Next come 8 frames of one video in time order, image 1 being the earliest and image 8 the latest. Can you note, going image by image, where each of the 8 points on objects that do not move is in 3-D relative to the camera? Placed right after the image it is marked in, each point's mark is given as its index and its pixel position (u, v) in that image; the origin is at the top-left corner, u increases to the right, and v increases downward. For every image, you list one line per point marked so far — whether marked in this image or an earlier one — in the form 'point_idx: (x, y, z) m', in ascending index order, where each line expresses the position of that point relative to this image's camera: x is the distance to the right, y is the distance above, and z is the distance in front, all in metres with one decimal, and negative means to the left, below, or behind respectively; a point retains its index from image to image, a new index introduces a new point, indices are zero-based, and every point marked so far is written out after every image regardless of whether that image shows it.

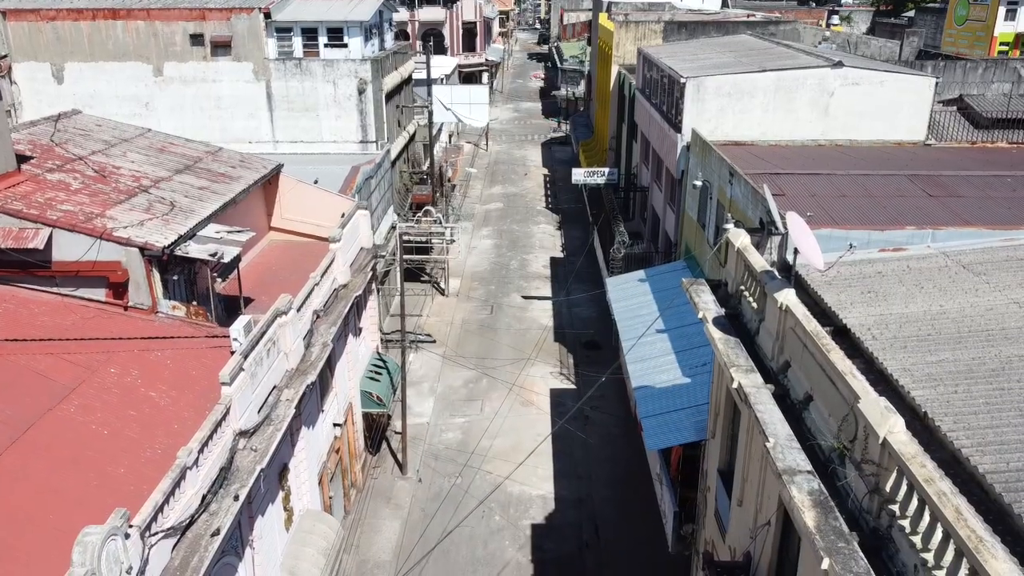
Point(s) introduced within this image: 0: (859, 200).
0: (+6.3, +1.6, +15.3) m
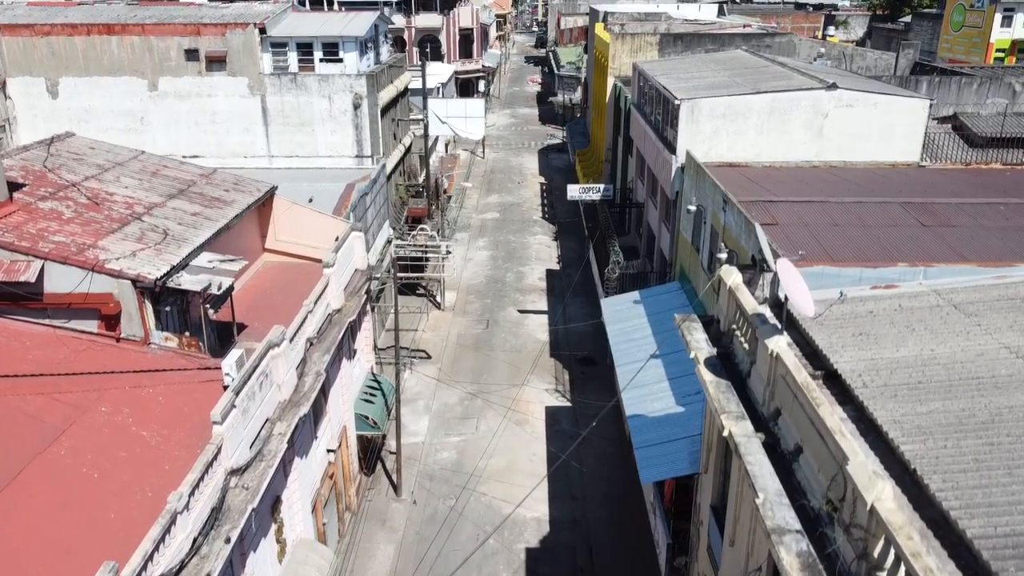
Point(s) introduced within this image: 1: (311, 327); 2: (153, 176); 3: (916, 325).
0: (+6.2, +1.1, +15.3) m
1: (-4.1, -0.8, +17.1) m
2: (-8.3, +2.6, +19.3) m
3: (+5.3, -0.5, +11.1) m
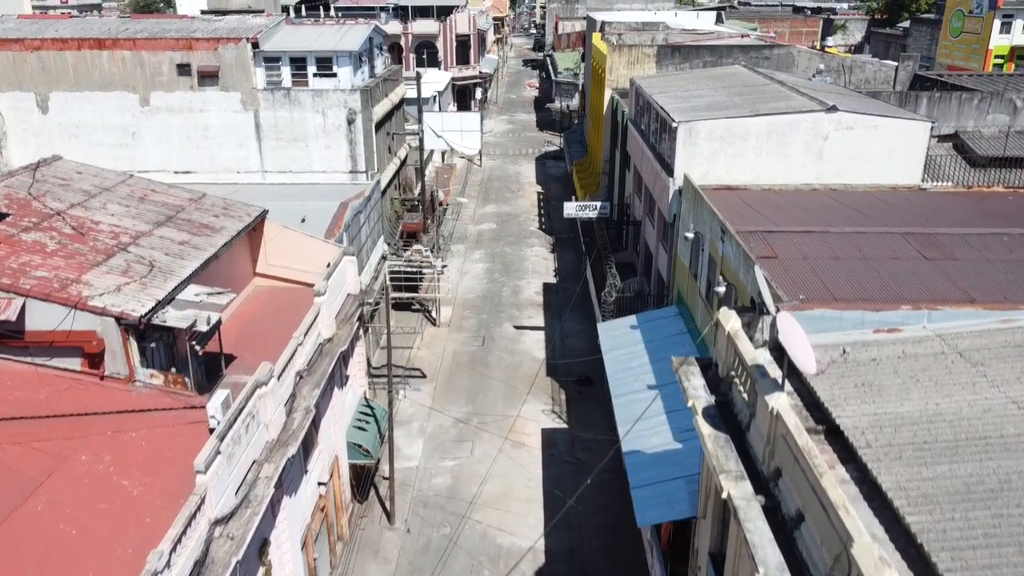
0: (+6.1, +0.4, +15.0) m
1: (-4.2, -1.4, +16.7) m
2: (-8.4, +2.0, +19.0) m
3: (+5.2, -1.1, +10.7) m
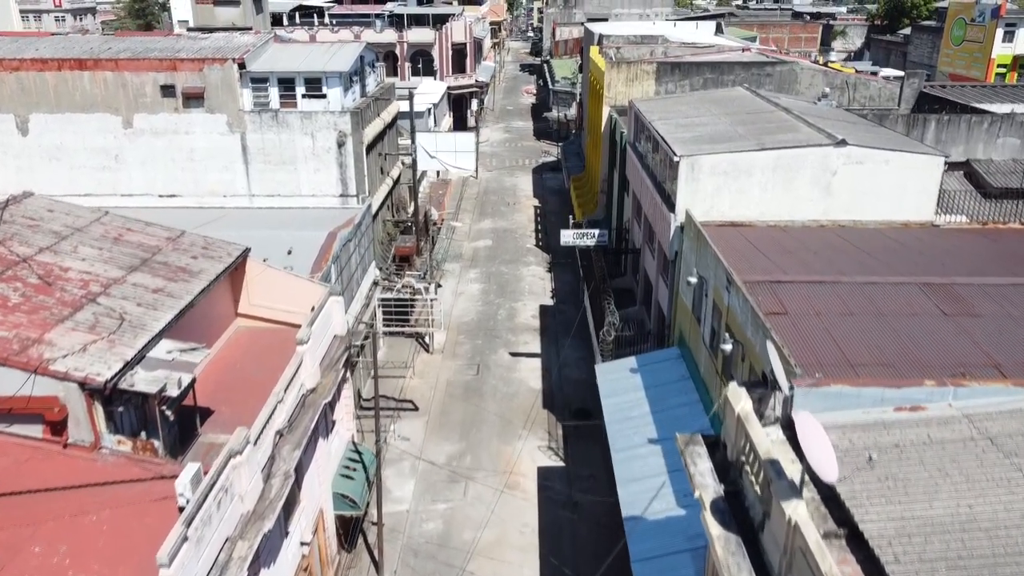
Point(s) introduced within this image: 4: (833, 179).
0: (+6.0, -0.5, +14.0) m
1: (-4.4, -2.4, +15.8) m
2: (-8.5, +1.0, +18.0) m
3: (+5.1, -2.1, +9.8) m
4: (+7.5, +2.6, +19.7) m
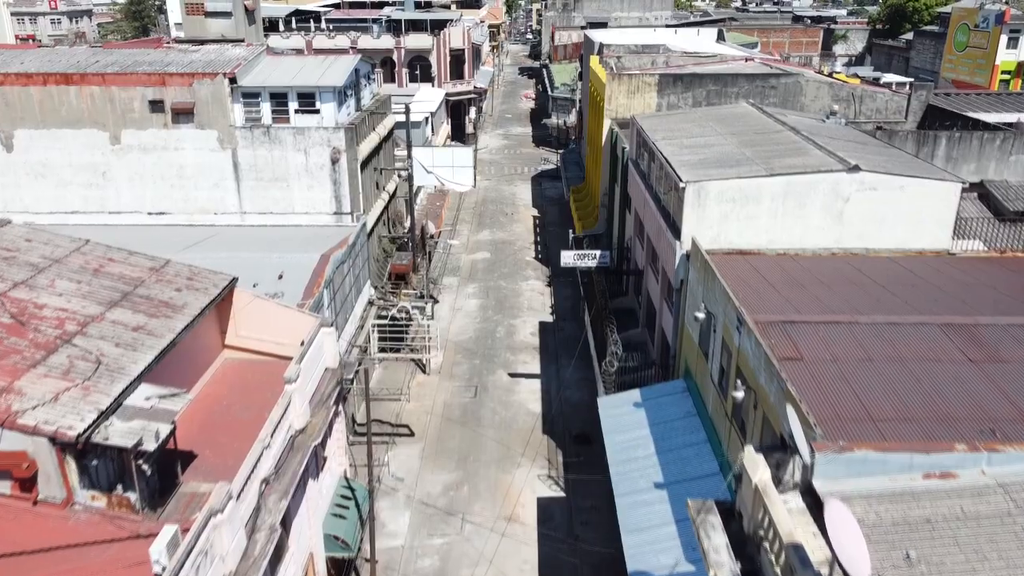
0: (+5.9, -1.2, +13.2) m
1: (-4.4, -3.1, +15.0) m
2: (-8.5, +0.3, +17.2) m
3: (+5.1, -2.8, +9.0) m
4: (+7.5, +1.8, +18.9) m
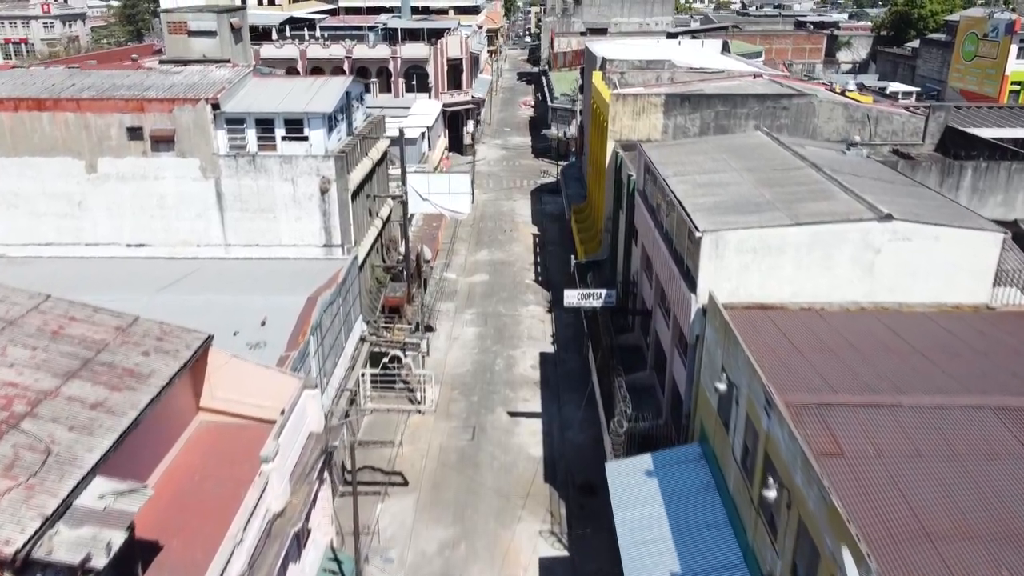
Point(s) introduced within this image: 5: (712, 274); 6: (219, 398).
0: (+6.0, -2.5, +11.7) m
1: (-4.4, -4.4, +13.4) m
2: (-8.5, -0.9, +15.6) m
3: (+5.1, -4.0, +7.4) m
4: (+7.5, +0.6, +17.4) m
5: (+4.2, +0.3, +17.5) m
6: (-6.3, -2.3, +17.9) m
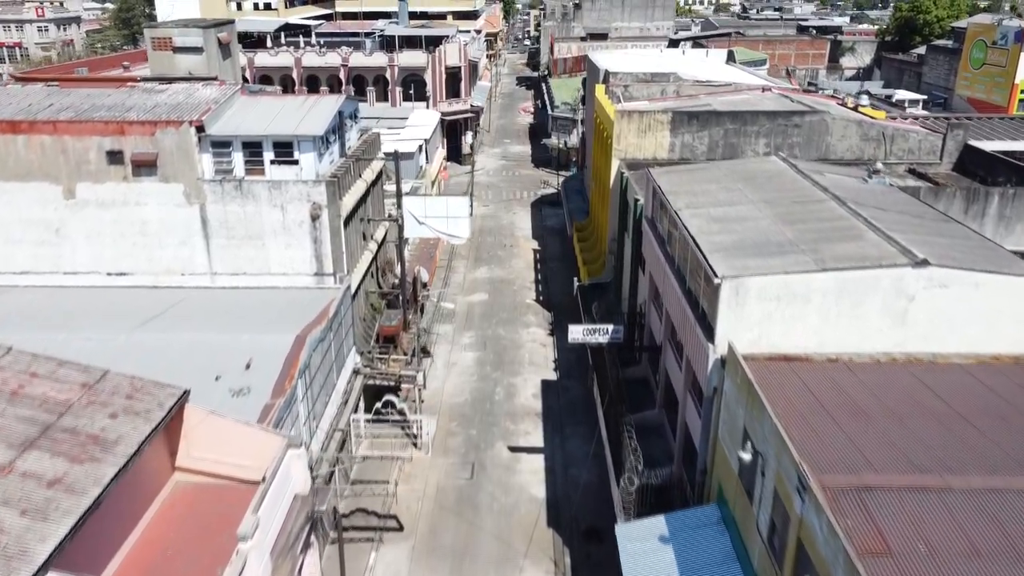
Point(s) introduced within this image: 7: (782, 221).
0: (+6.0, -3.4, +10.3) m
1: (-4.3, -5.3, +12.0) m
2: (-8.5, -1.9, +14.2) m
3: (+5.2, -5.0, +6.0) m
4: (+7.6, -0.3, +16.0) m
5: (+4.2, -0.7, +16.2) m
6: (-6.2, -3.3, +16.5) m
7: (+6.0, +1.5, +18.7) m
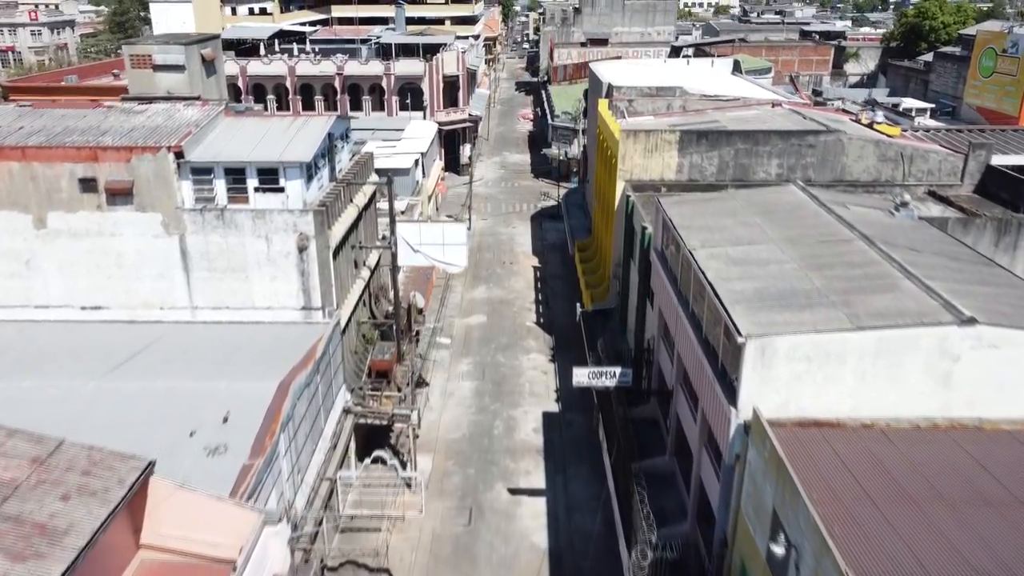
0: (+6.1, -4.4, +8.7) m
1: (-4.3, -6.3, +10.4) m
2: (-8.5, -2.9, +12.6) m
3: (+5.2, -6.0, +4.5) m
4: (+7.6, -1.4, +14.4) m
5: (+4.3, -1.7, +14.6) m
6: (-6.2, -4.3, +14.9) m
7: (+6.0, +0.5, +17.1) m
